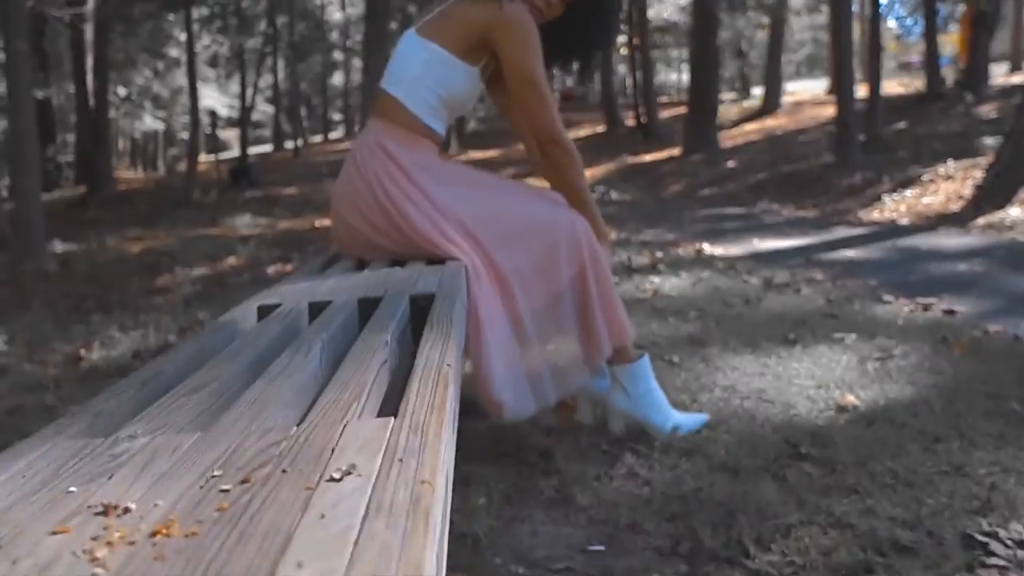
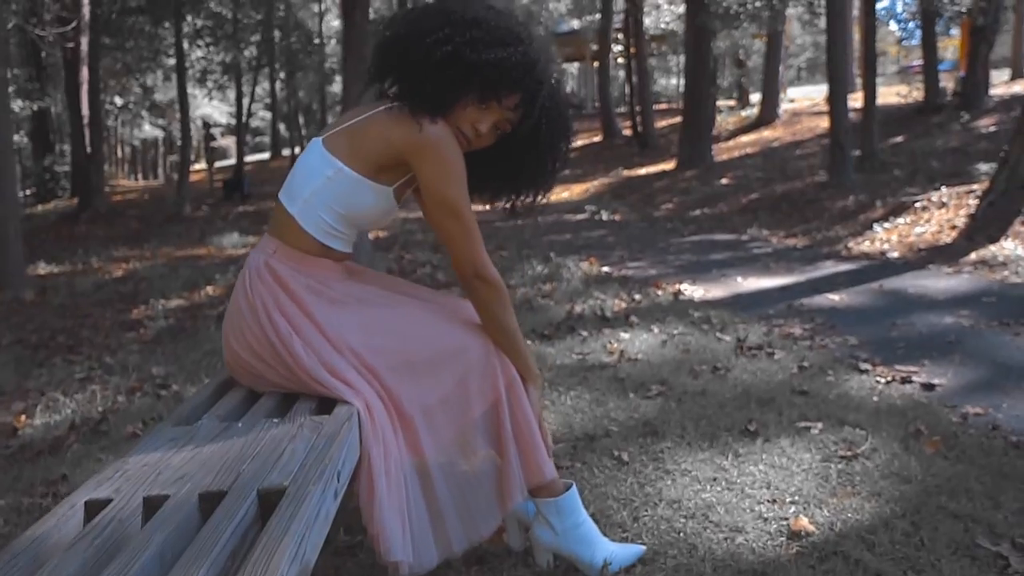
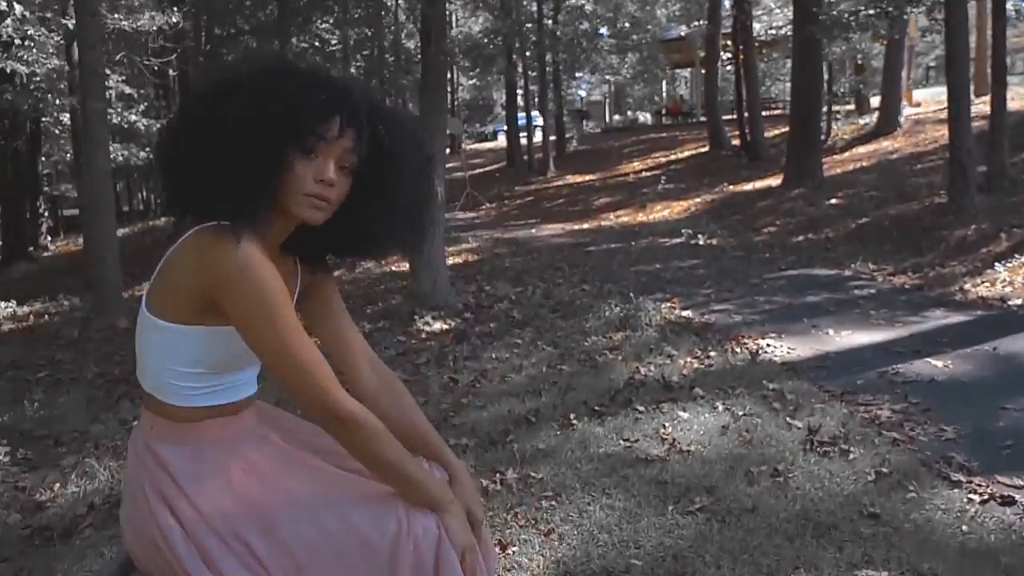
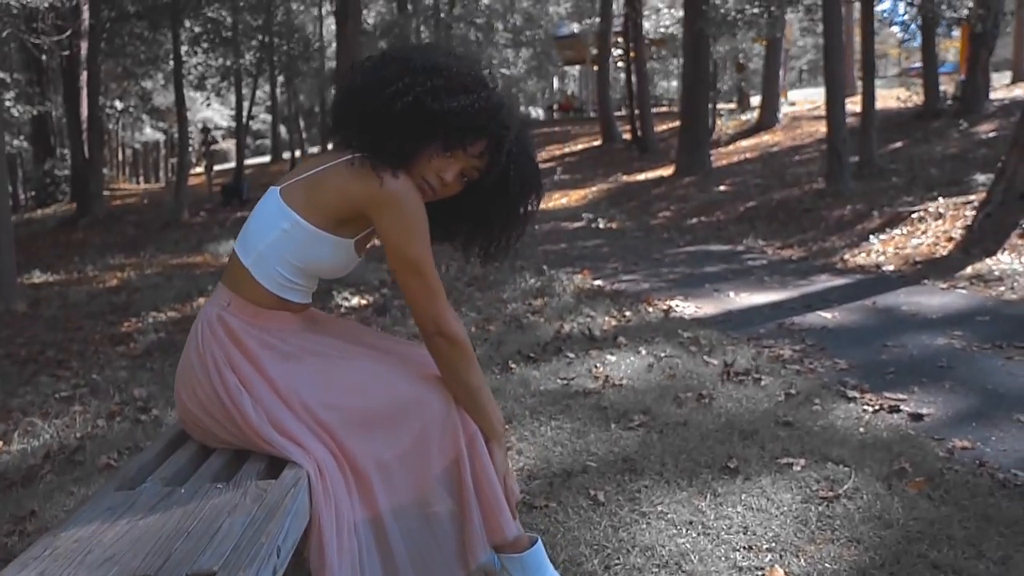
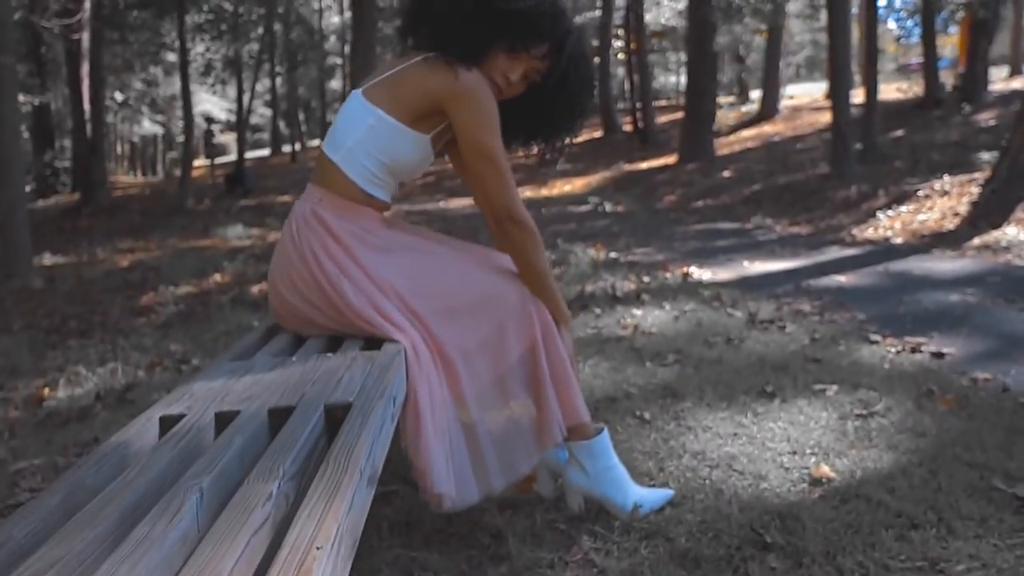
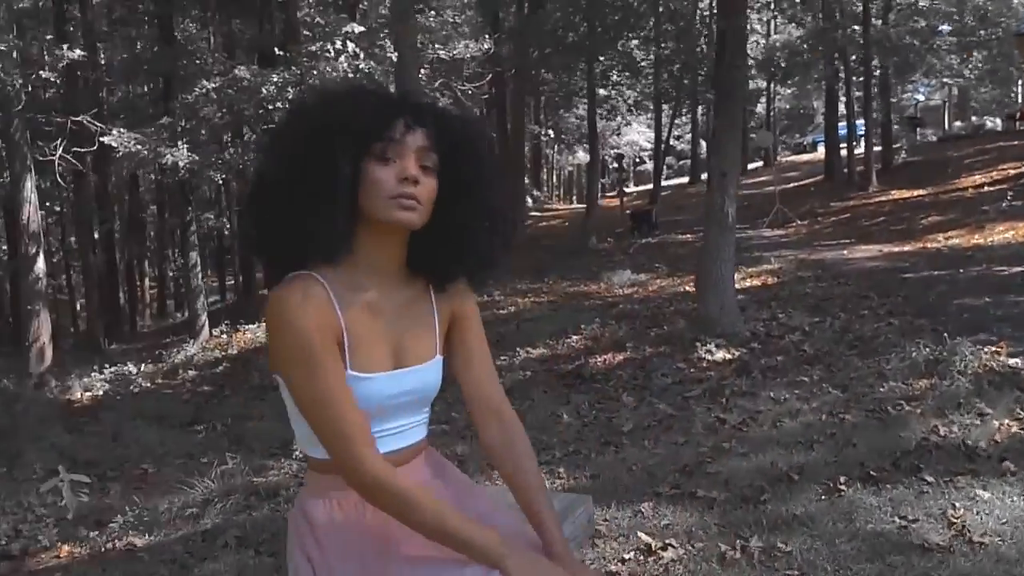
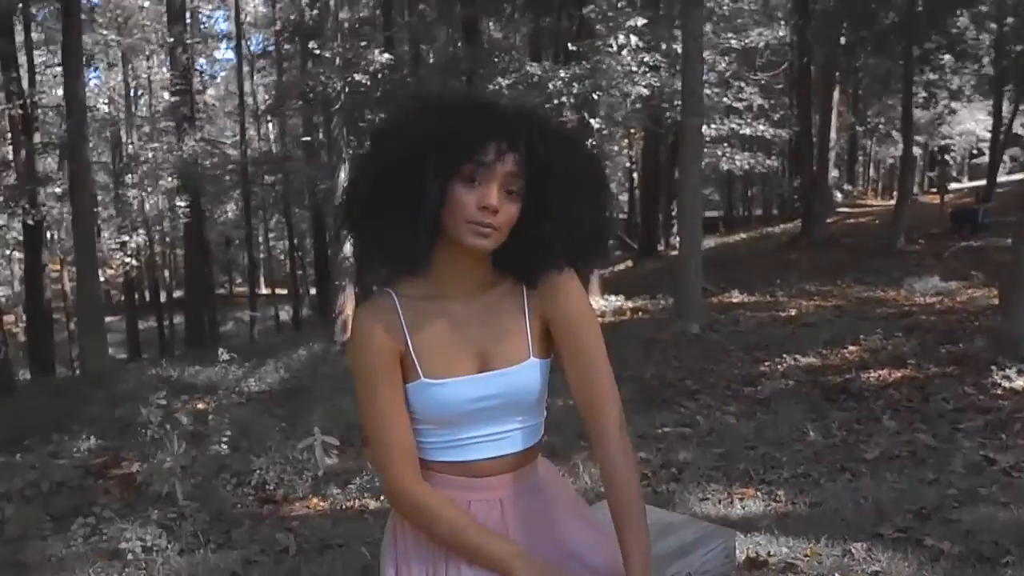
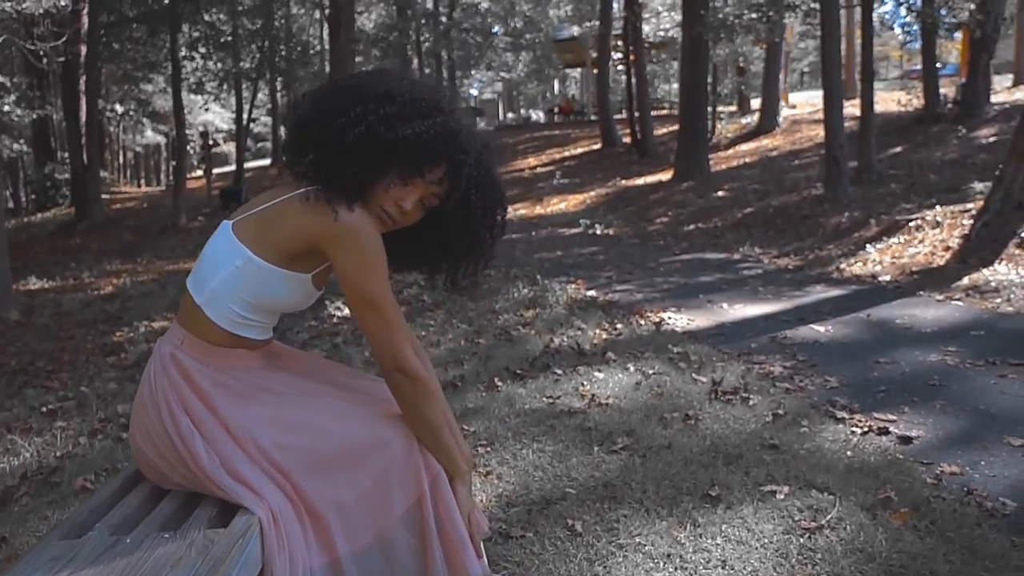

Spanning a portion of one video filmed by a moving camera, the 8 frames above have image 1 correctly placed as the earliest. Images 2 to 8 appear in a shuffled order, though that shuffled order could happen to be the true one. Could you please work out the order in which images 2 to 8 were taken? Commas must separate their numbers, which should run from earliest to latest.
5, 2, 4, 8, 3, 6, 7
